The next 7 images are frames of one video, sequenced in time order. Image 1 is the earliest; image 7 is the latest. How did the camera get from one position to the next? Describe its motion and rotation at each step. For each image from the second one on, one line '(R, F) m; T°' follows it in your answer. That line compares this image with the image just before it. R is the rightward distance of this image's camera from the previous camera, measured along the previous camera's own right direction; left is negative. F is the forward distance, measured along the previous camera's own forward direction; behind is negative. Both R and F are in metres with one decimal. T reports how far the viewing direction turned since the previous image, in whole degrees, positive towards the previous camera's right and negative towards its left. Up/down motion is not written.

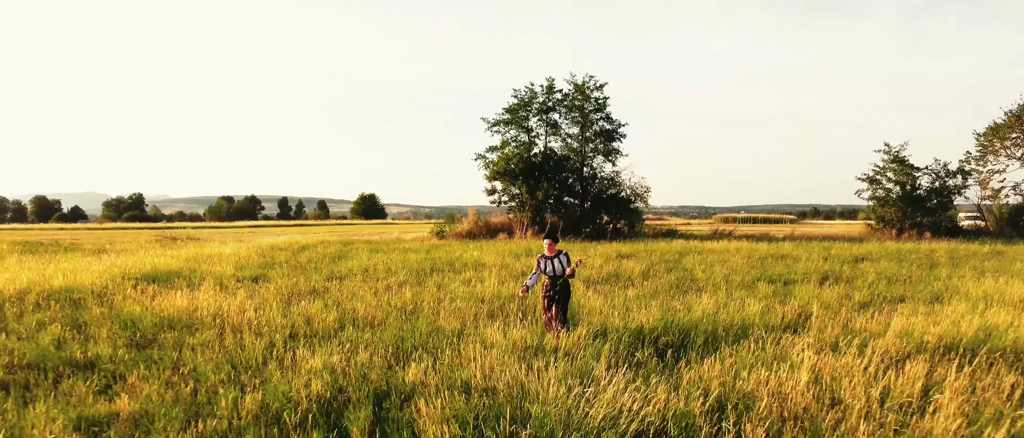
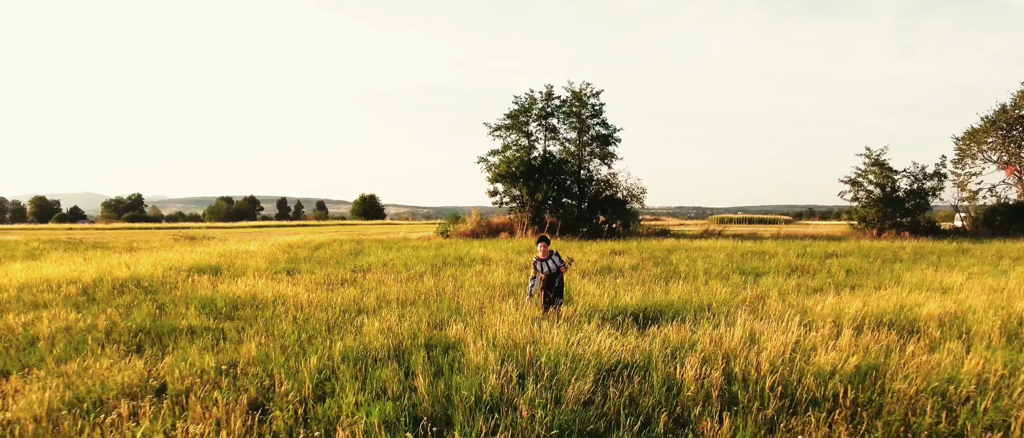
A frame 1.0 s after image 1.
(-0.1, -1.2) m; 0°
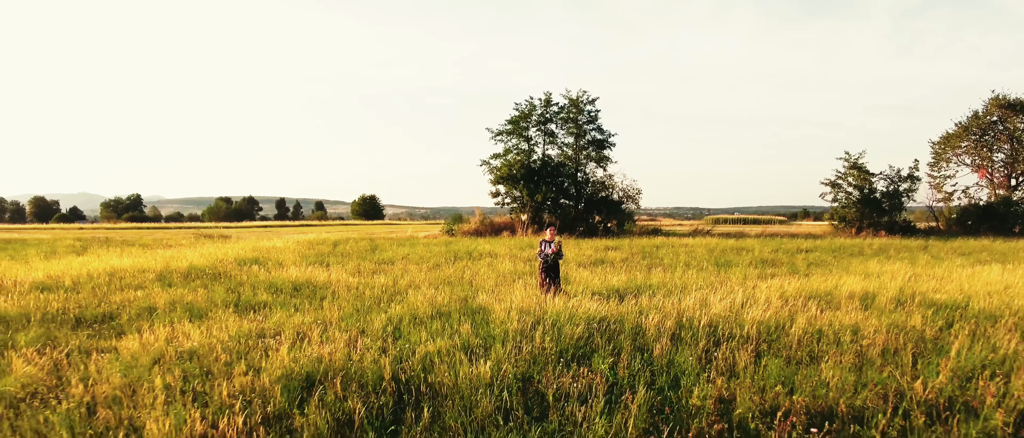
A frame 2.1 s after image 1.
(-0.1, -1.5) m; 0°
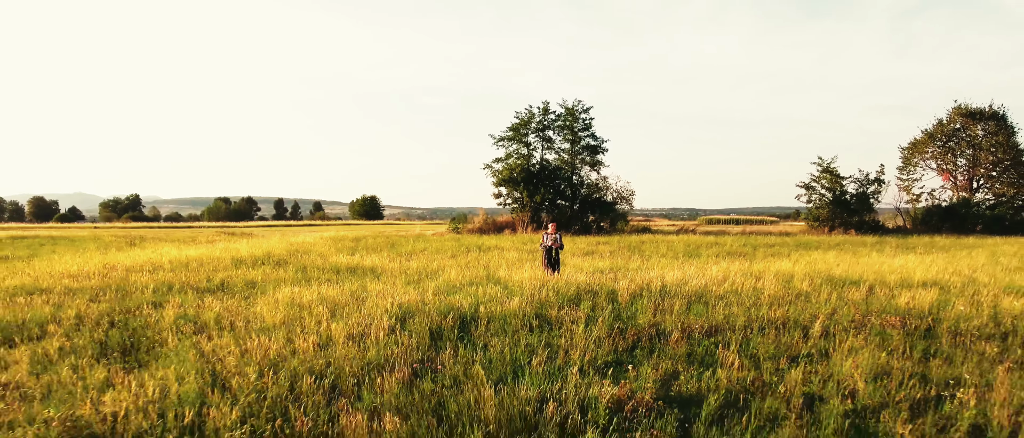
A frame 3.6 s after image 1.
(-0.2, -2.2) m; 0°
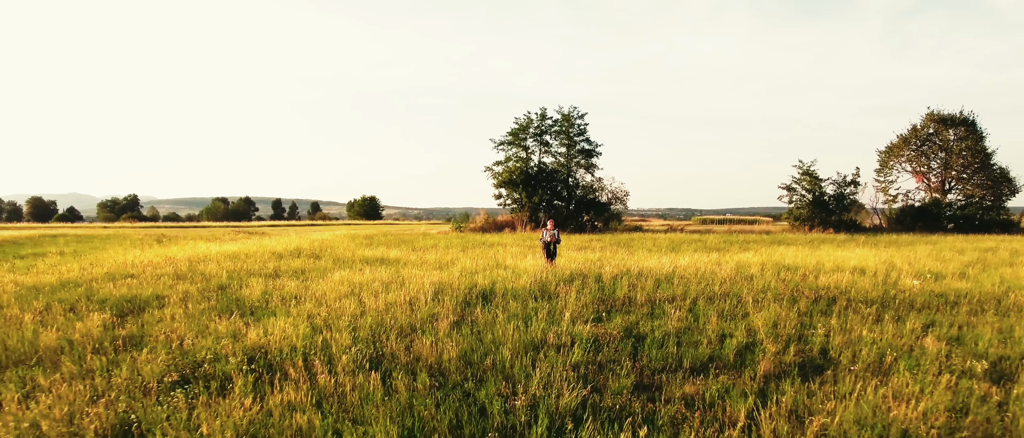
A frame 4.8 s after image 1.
(-0.1, -1.7) m; 0°
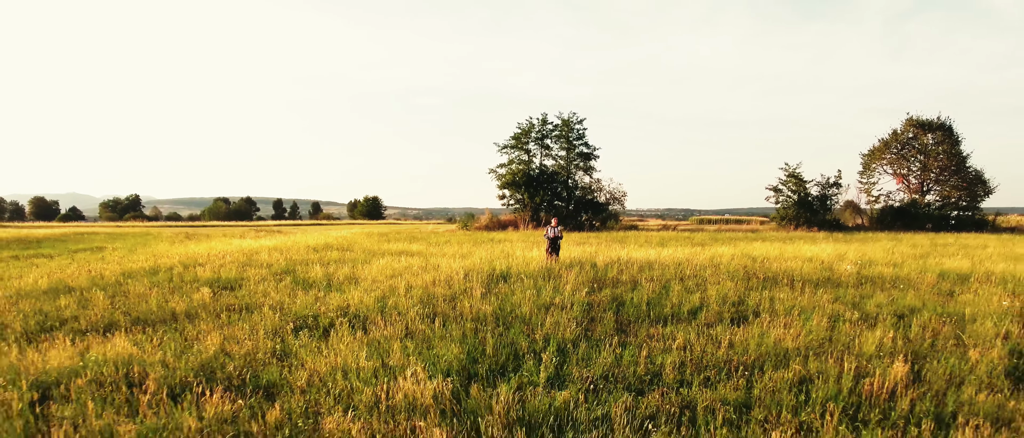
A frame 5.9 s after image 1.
(-0.2, -1.8) m; 0°
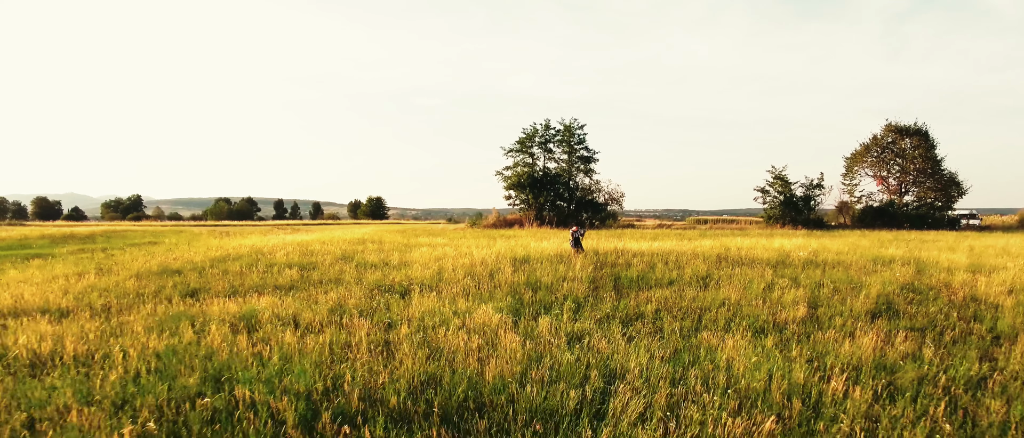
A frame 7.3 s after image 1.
(-0.4, -2.2) m; 0°
